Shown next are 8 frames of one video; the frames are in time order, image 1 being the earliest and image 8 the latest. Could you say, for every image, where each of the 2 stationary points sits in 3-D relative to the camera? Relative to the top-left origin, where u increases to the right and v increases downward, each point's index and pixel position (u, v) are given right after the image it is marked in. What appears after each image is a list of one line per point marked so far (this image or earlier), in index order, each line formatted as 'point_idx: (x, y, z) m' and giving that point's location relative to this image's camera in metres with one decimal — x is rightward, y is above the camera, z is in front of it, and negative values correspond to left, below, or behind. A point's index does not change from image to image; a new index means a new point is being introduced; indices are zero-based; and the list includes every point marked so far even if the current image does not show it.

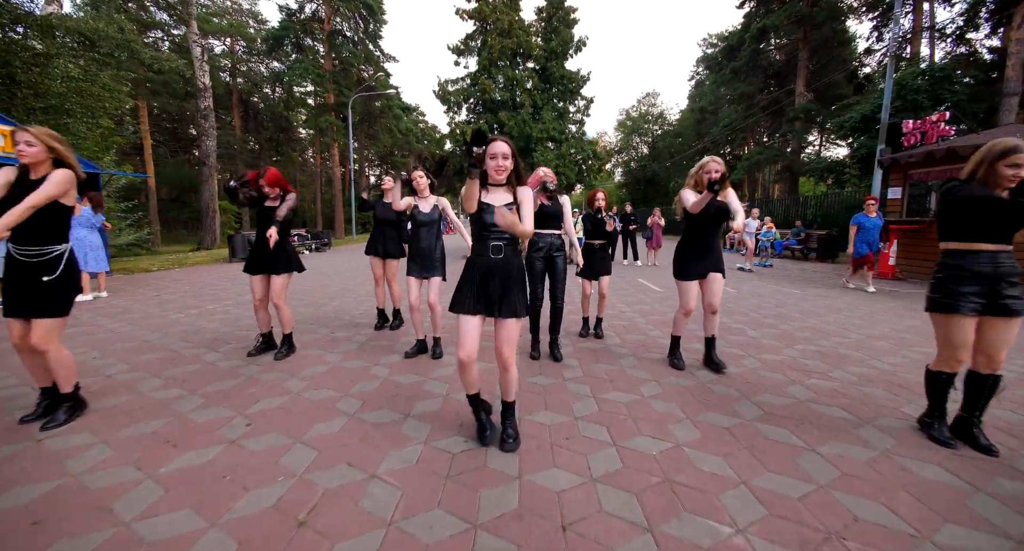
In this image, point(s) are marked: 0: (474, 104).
0: (-1.5, +6.6, +16.4) m
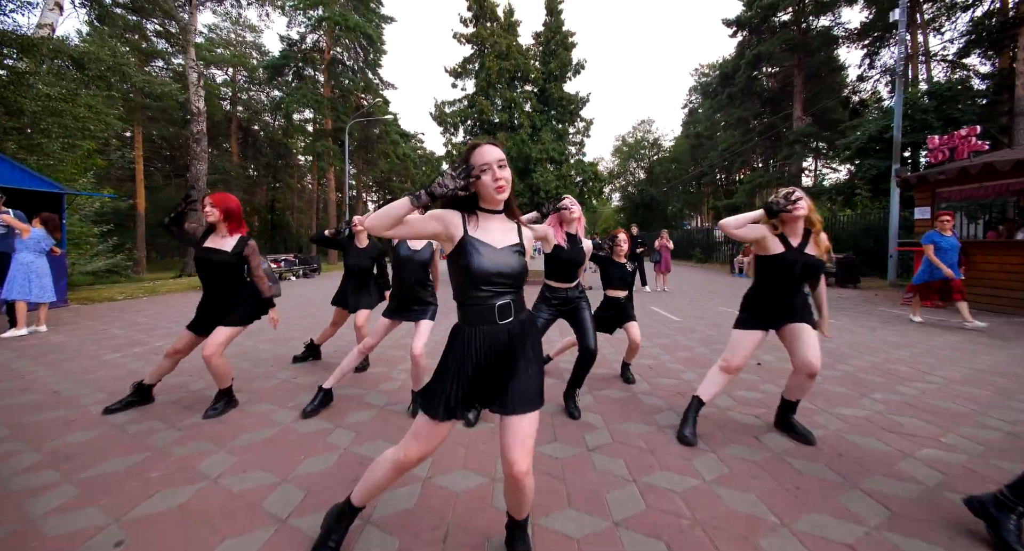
0: (-1.5, +5.6, +15.9) m
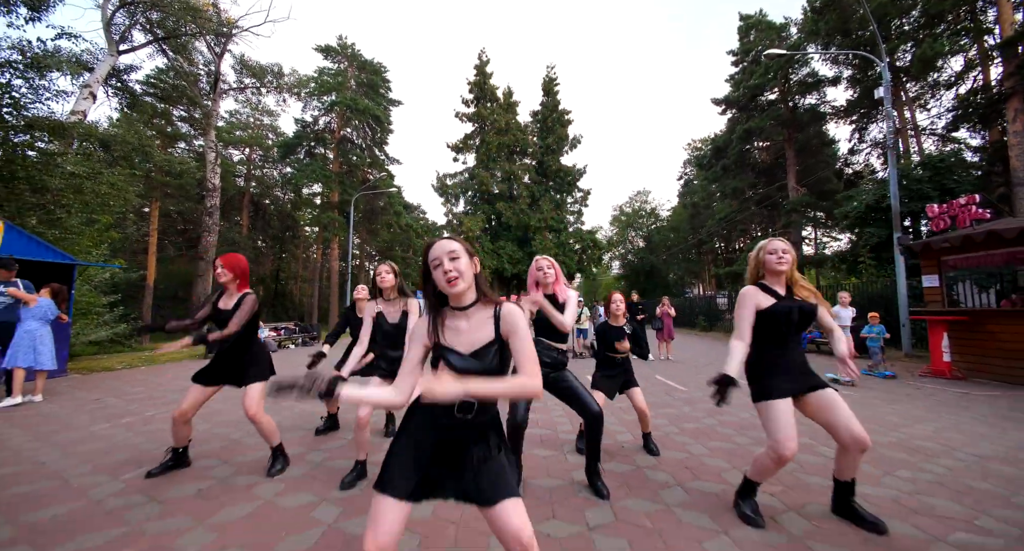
0: (-1.5, +3.0, +16.2) m
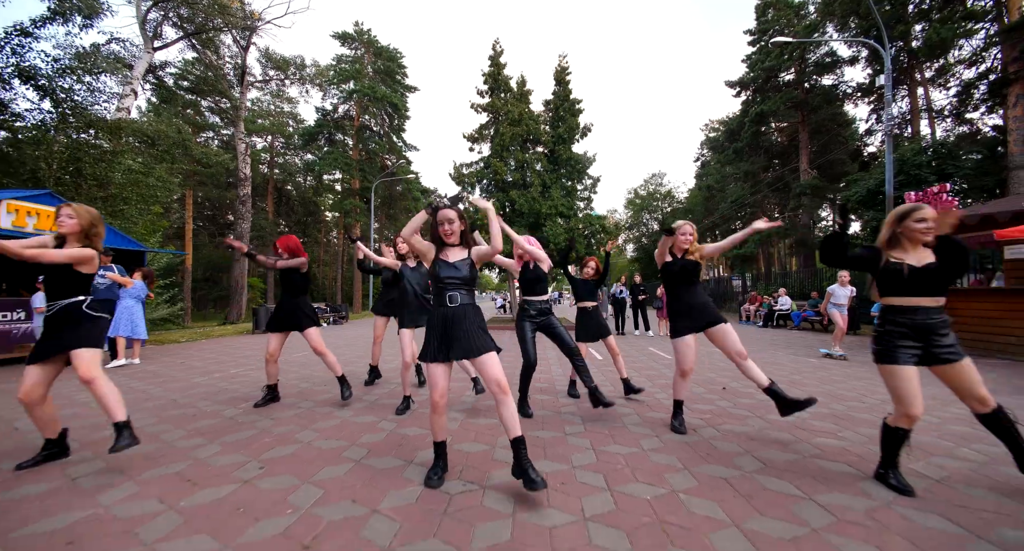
0: (-1.0, +3.7, +17.1) m
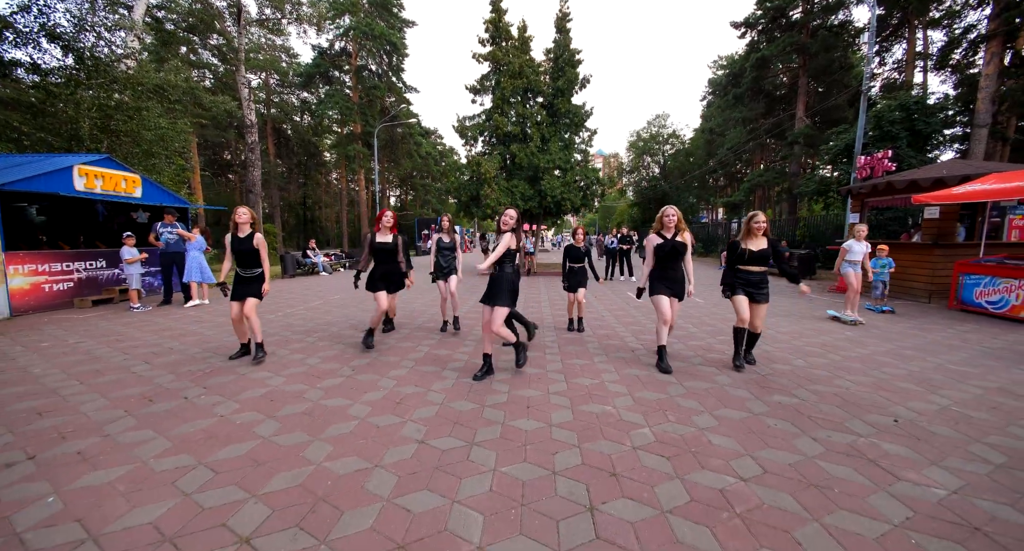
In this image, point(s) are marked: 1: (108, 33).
0: (-1.0, +5.8, +17.3) m
1: (-13.1, +7.8, +13.0) m
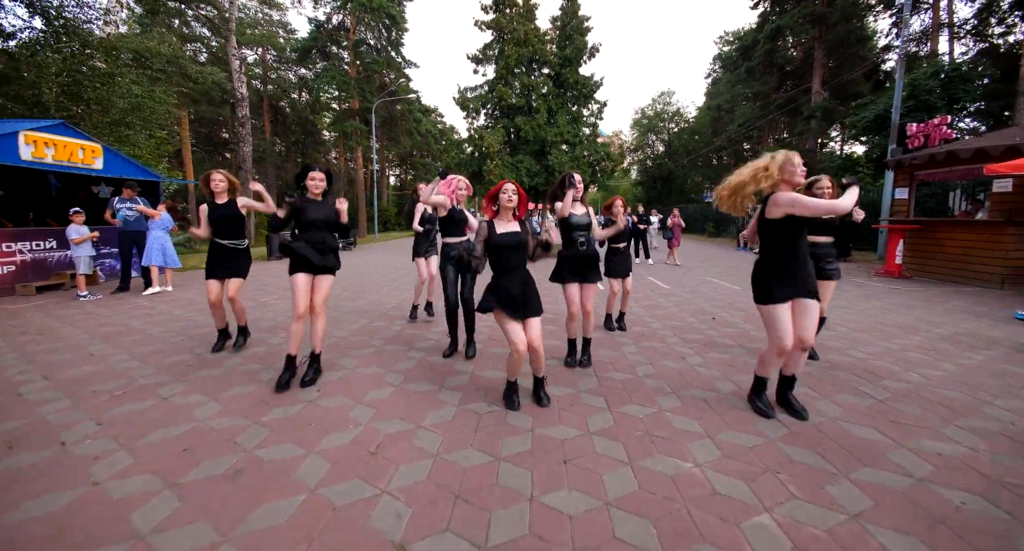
0: (-0.7, +6.4, +15.7) m
1: (-12.8, +8.3, +11.4) m
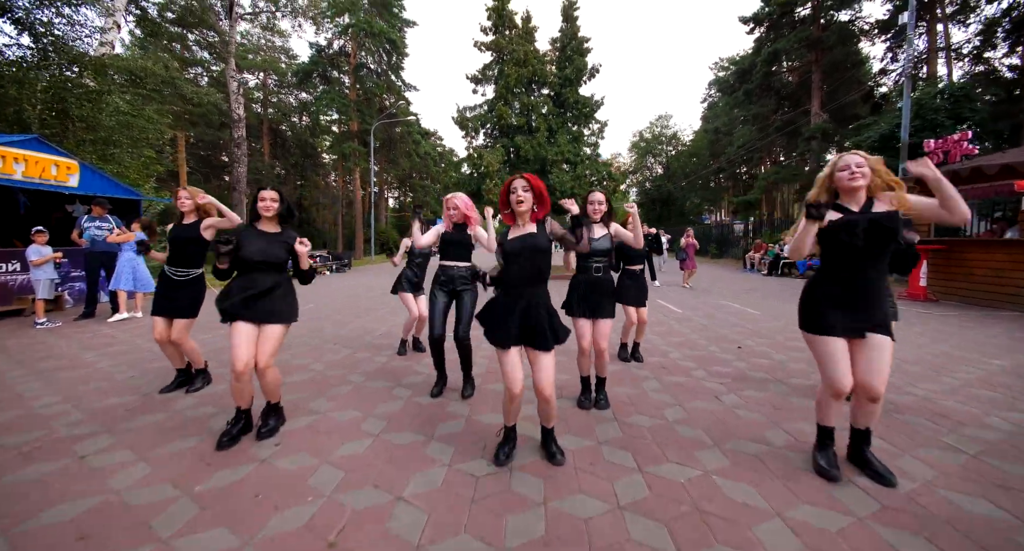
0: (-0.8, +5.8, +16.8) m
1: (-12.8, +7.8, +12.5) m
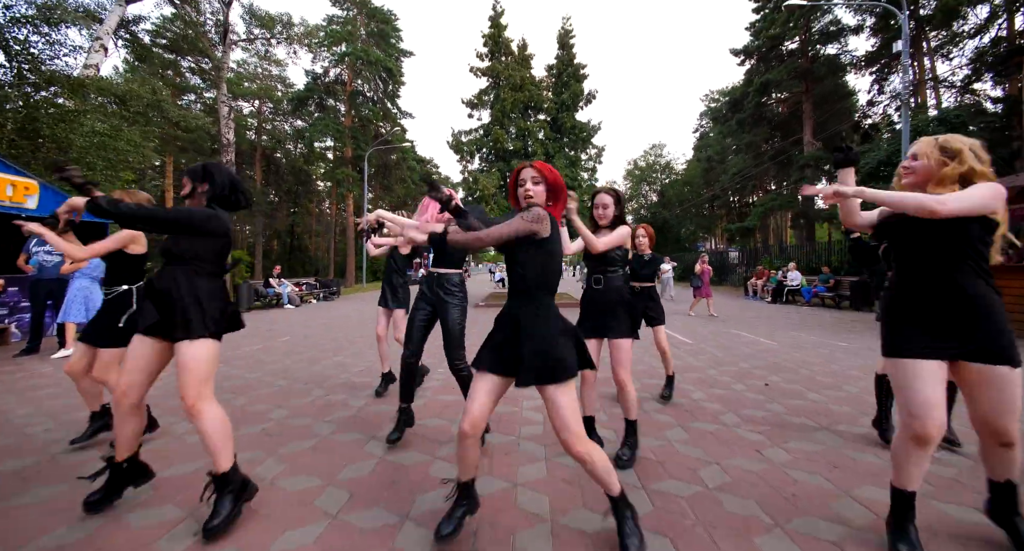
0: (-1.0, +4.7, +16.5) m
1: (-13.0, +7.0, +12.1) m
